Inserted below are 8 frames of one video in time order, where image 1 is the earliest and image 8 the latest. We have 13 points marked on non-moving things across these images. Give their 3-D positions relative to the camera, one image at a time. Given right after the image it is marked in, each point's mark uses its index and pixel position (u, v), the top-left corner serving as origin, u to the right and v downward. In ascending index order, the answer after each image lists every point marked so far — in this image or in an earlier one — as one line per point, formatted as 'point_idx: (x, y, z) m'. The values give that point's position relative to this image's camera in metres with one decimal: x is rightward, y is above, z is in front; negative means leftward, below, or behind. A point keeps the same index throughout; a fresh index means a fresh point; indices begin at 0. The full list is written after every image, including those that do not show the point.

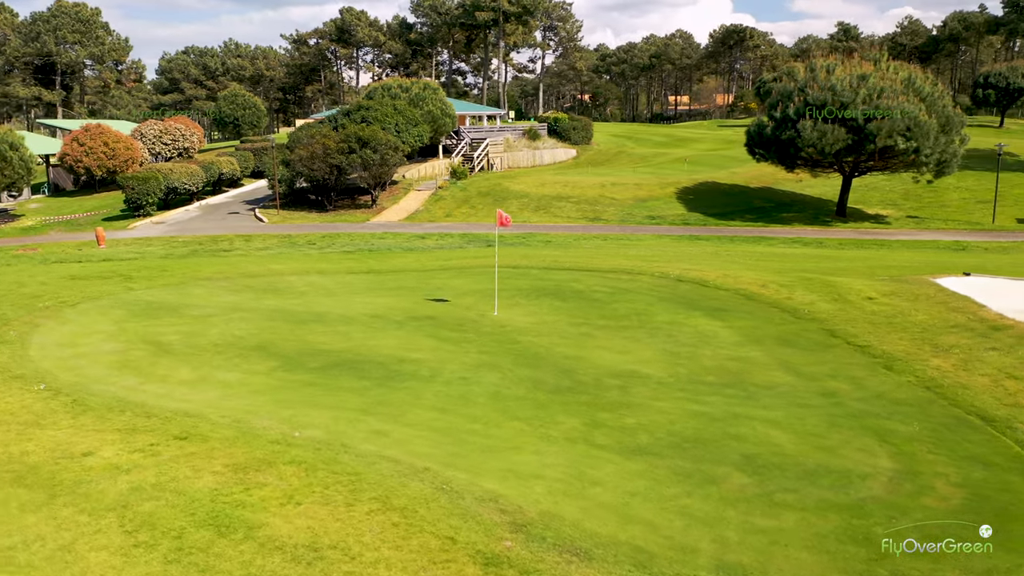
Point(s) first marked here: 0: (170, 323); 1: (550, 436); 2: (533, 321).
0: (-6.8, -0.7, +16.4) m
1: (+0.6, -2.0, +10.8) m
2: (+0.5, -0.7, +16.8) m
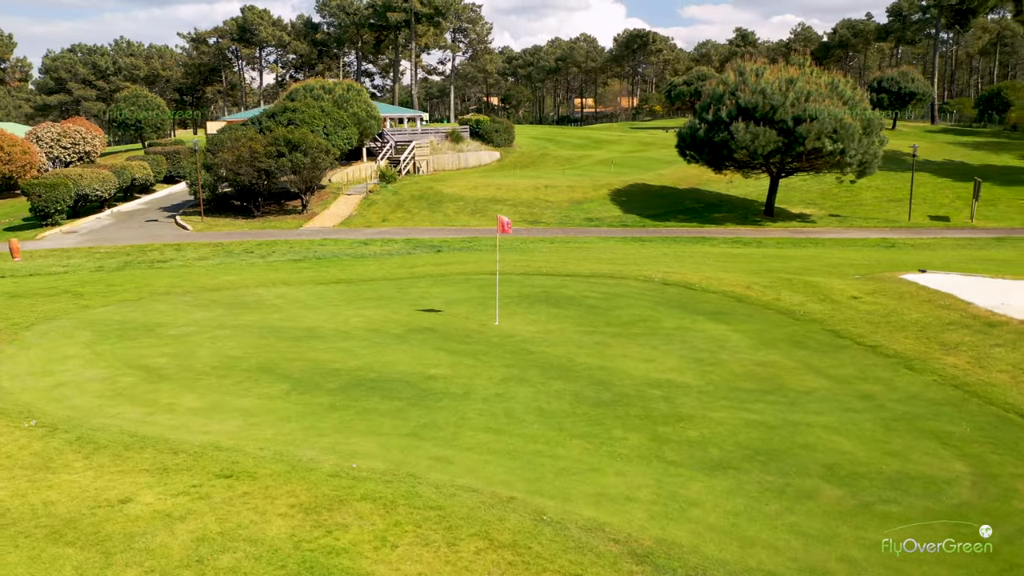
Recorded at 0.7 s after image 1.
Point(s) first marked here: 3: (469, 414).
0: (-6.6, -1.0, +15.0) m
1: (+1.4, -2.1, +10.3) m
2: (+0.6, -0.9, +16.3) m
3: (-0.6, -1.8, +11.6) m
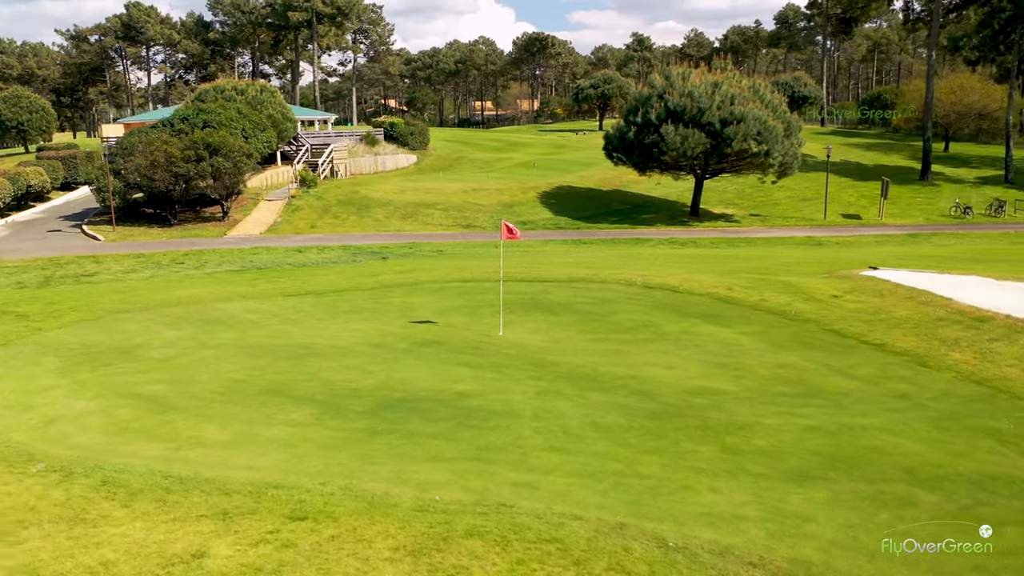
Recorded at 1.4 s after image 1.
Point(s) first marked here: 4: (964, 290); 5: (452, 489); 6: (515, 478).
0: (-6.2, -1.4, +13.6) m
1: (+2.3, -2.2, +9.9) m
2: (+0.8, -1.0, +15.7) m
3: (+0.2, -1.9, +11.0) m
4: (+10.4, -0.1, +18.9) m
5: (-0.7, -2.2, +9.2) m
6: (+0.1, -2.2, +9.5) m
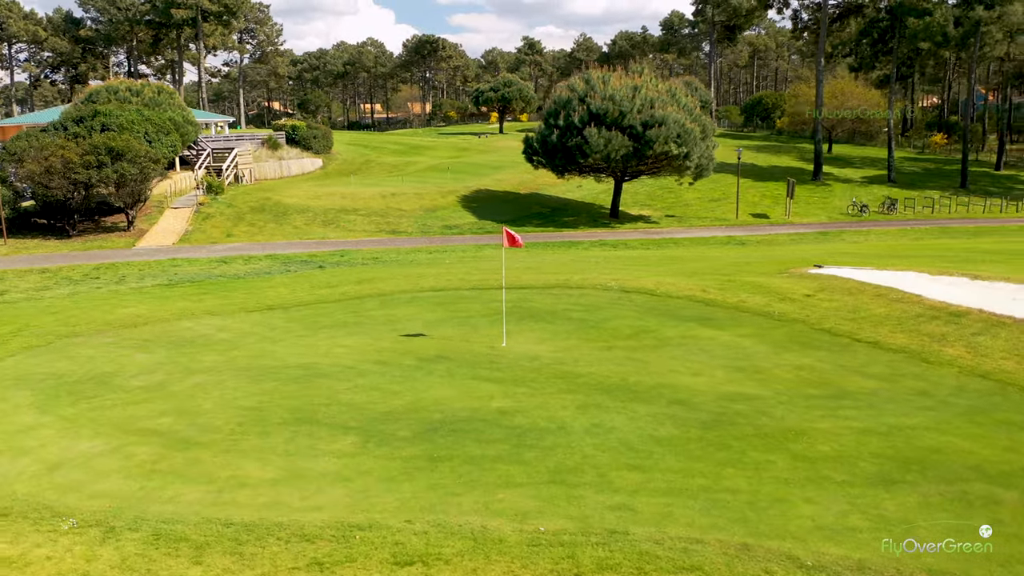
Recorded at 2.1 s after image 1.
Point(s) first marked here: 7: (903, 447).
0: (-5.7, -1.7, +12.2) m
1: (+3.3, -2.3, +9.7) m
2: (+0.9, -1.1, +15.3) m
3: (+1.0, -2.1, +10.5) m
4: (+10.0, 0.0, +19.7) m
5: (+0.4, -2.4, +8.6) m
6: (+1.1, -2.4, +9.0) m
7: (+5.1, -2.1, +10.8) m
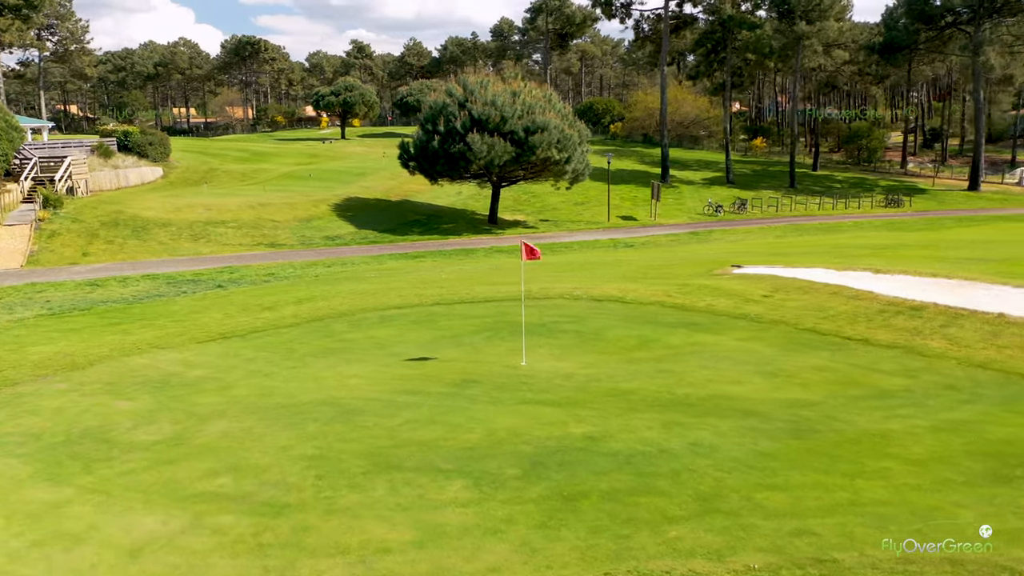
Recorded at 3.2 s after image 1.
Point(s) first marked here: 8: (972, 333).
0: (-4.5, -2.2, +10.3) m
1: (+4.9, -2.3, +9.8) m
2: (+1.3, -1.4, +14.7) m
3: (+2.5, -2.3, +10.0) m
4: (+9.2, +0.1, +21.0) m
5: (+2.3, -2.6, +8.1) m
6: (+2.9, -2.5, +8.6) m
7: (+6.4, -2.1, +11.3) m
8: (+9.5, -0.9, +16.9) m
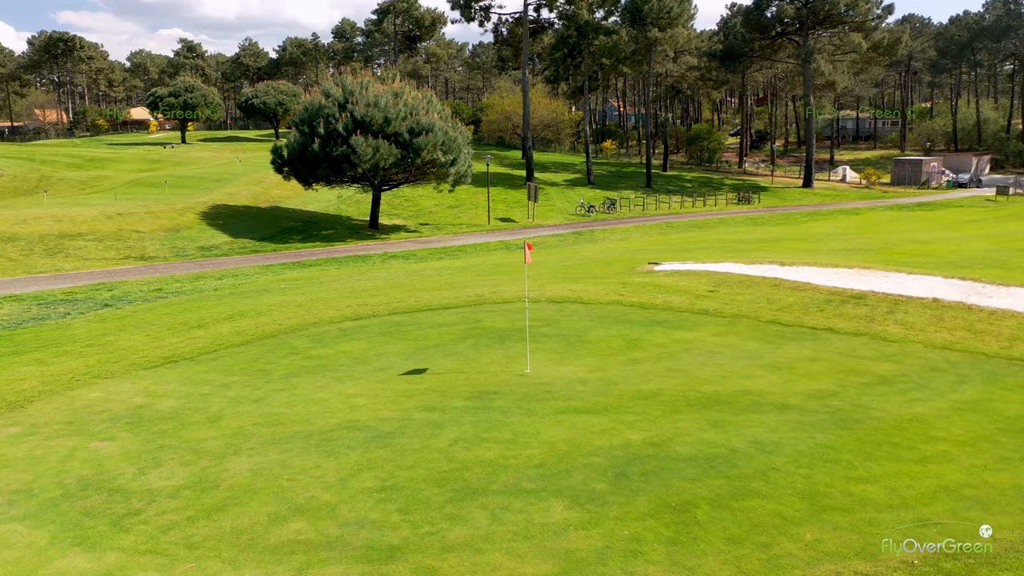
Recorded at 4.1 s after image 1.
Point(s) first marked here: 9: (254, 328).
0: (-3.4, -2.4, +8.8) m
1: (+5.8, -2.2, +10.1) m
2: (+1.4, -1.4, +14.2) m
3: (+3.5, -2.2, +9.9) m
4: (+7.8, +0.3, +22.0) m
5: (+3.6, -2.5, +8.0) m
6: (+4.1, -2.4, +8.6) m
7: (+7.1, -1.9, +11.9) m
8: (+8.9, -0.7, +18.1) m
9: (-5.8, -0.9, +18.2) m
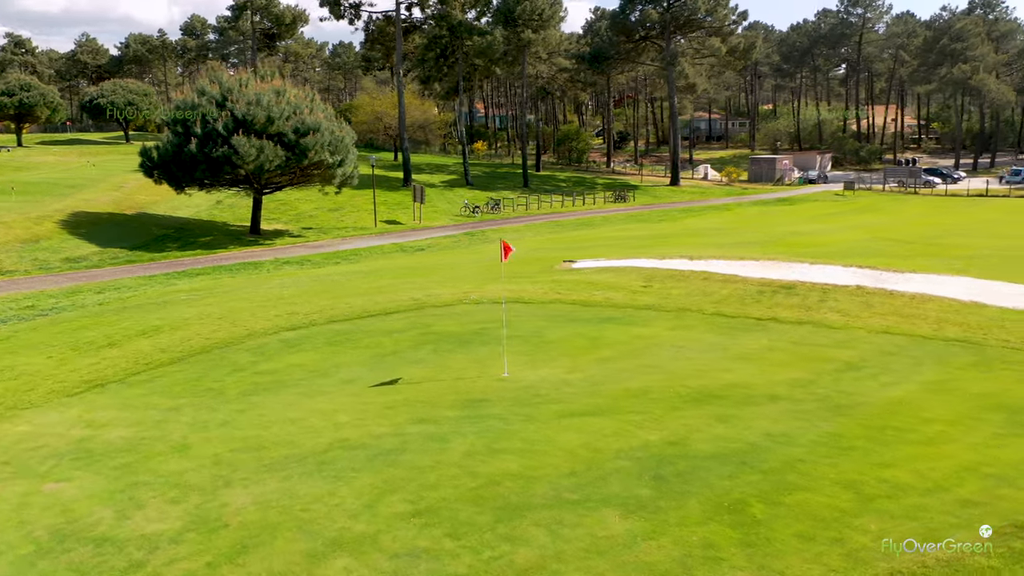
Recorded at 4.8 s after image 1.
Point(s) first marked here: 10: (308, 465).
0: (-2.8, -2.5, +7.6) m
1: (+6.1, -2.0, +10.5) m
2: (+0.9, -1.4, +13.8) m
3: (+3.8, -2.1, +9.9) m
4: (+6.0, +0.5, +22.5) m
5: (+4.3, -2.4, +8.0) m
6: (+4.6, -2.3, +8.7) m
7: (+7.0, -1.7, +12.5) m
8: (+7.7, -0.4, +18.8) m
9: (-6.8, -1.1, +16.5) m
10: (-2.6, -2.1, +9.7) m
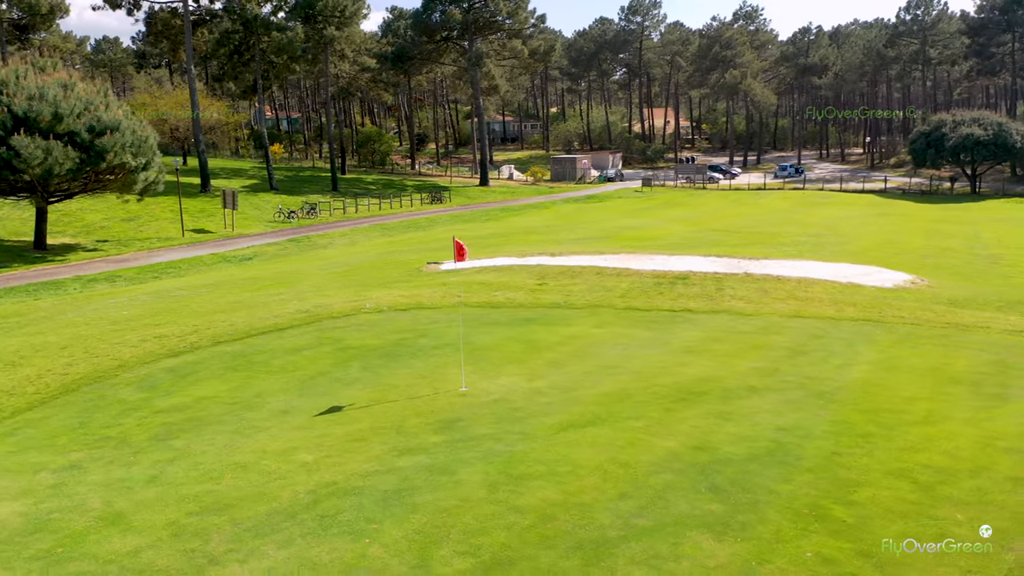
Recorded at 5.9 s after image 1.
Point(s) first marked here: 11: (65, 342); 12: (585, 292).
0: (-1.8, -2.6, +5.7) m
1: (+6.0, -1.7, +10.7) m
2: (+0.2, -1.4, +12.6) m
3: (+4.0, -1.9, +9.5) m
4: (+2.8, +0.7, +22.3) m
5: (+5.0, -2.1, +7.8) m
6: (+5.1, -2.0, +8.6) m
7: (+6.4, -1.3, +12.8) m
8: (+5.5, -0.1, +19.1) m
9: (-7.9, -1.5, +13.3) m
10: (-2.2, -2.3, +7.7) m
11: (-8.9, -1.1, +16.4) m
12: (+1.6, -0.1, +19.4) m
